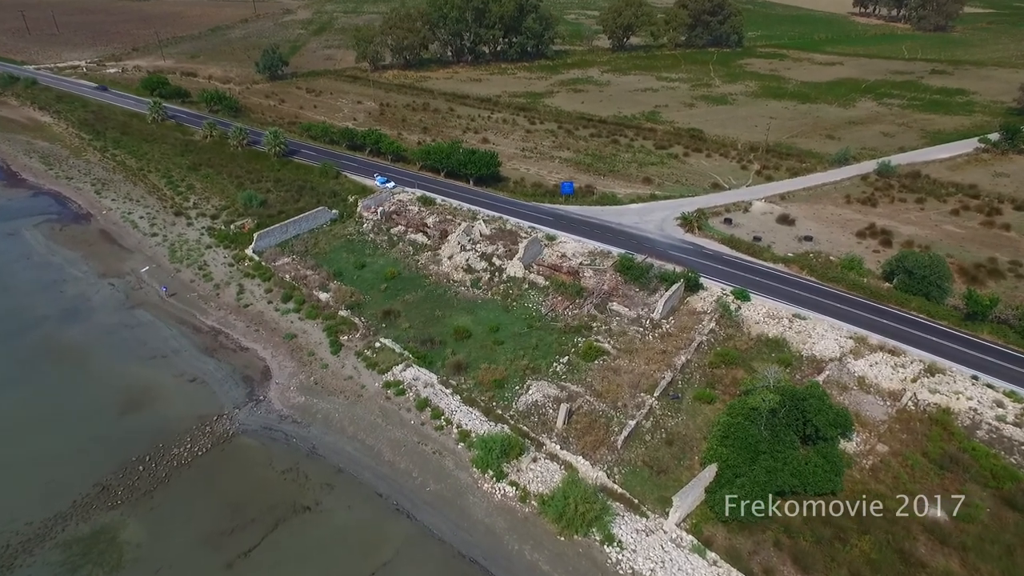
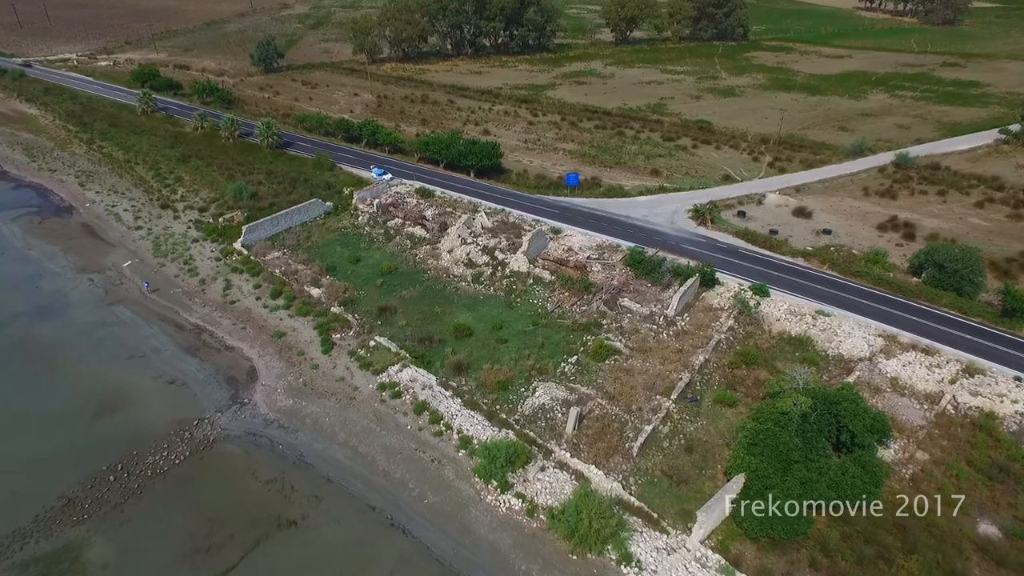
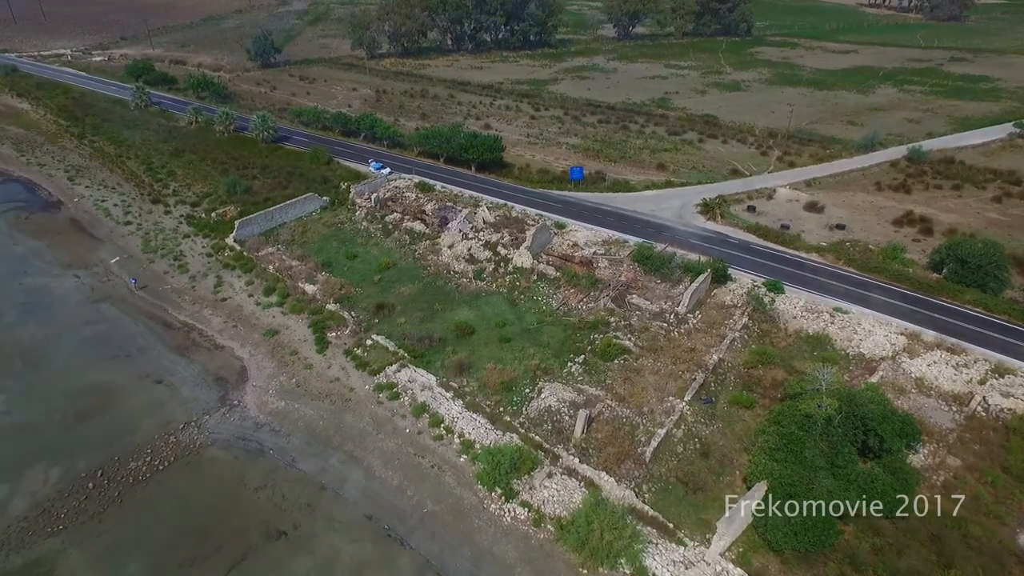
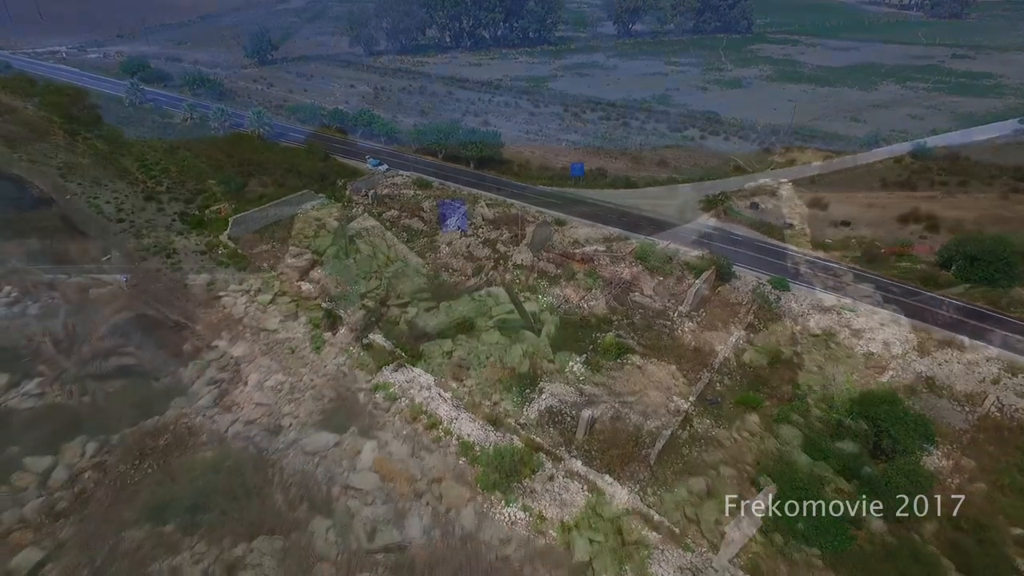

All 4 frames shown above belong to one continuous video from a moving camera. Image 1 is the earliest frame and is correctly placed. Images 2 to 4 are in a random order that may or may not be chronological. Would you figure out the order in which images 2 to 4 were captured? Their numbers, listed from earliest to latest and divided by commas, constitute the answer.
2, 3, 4
